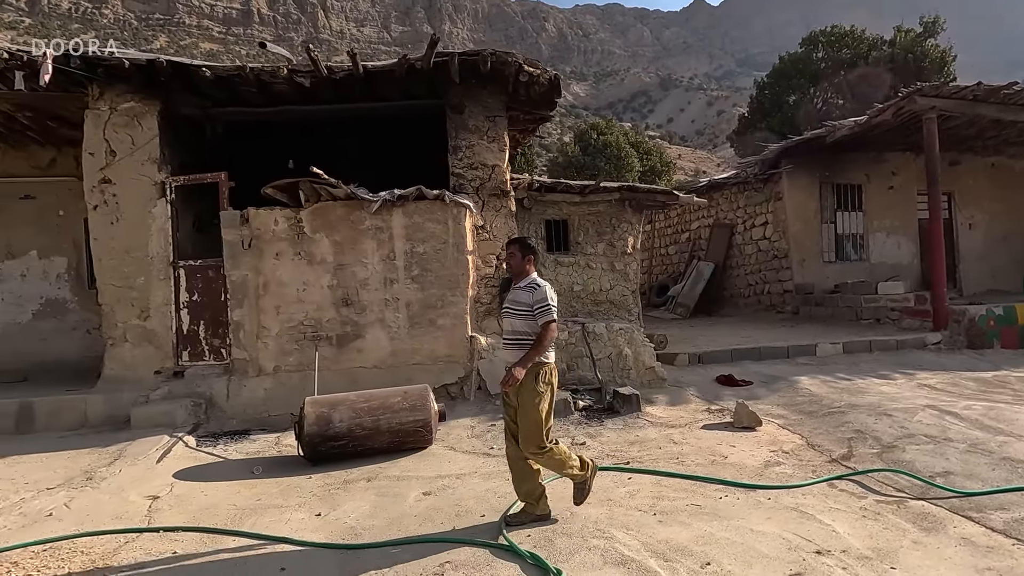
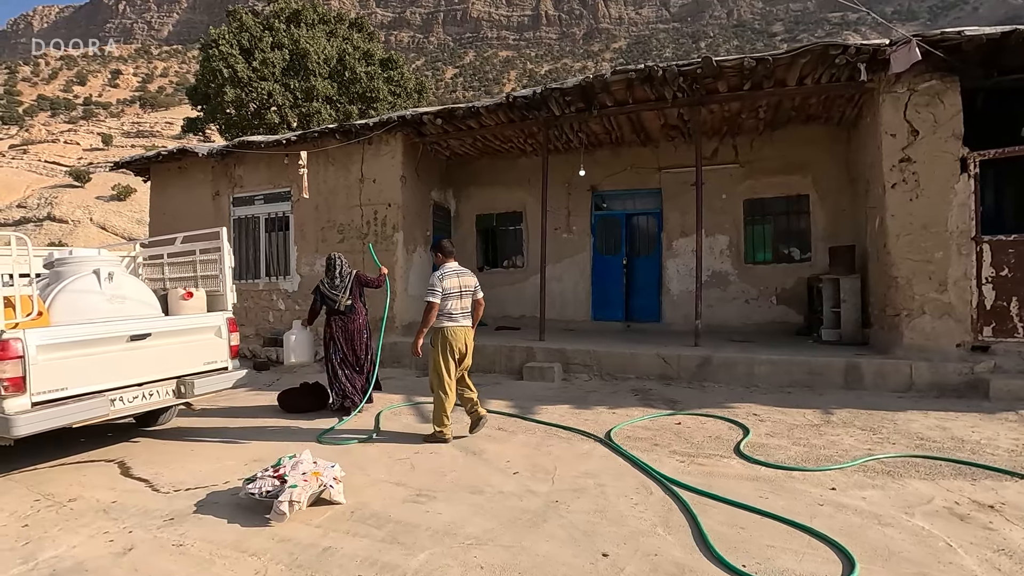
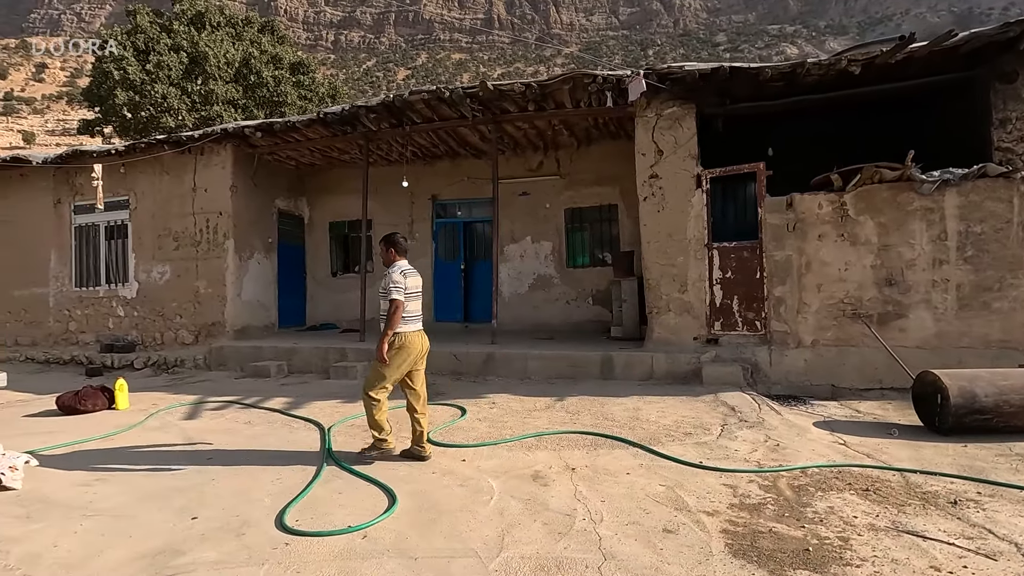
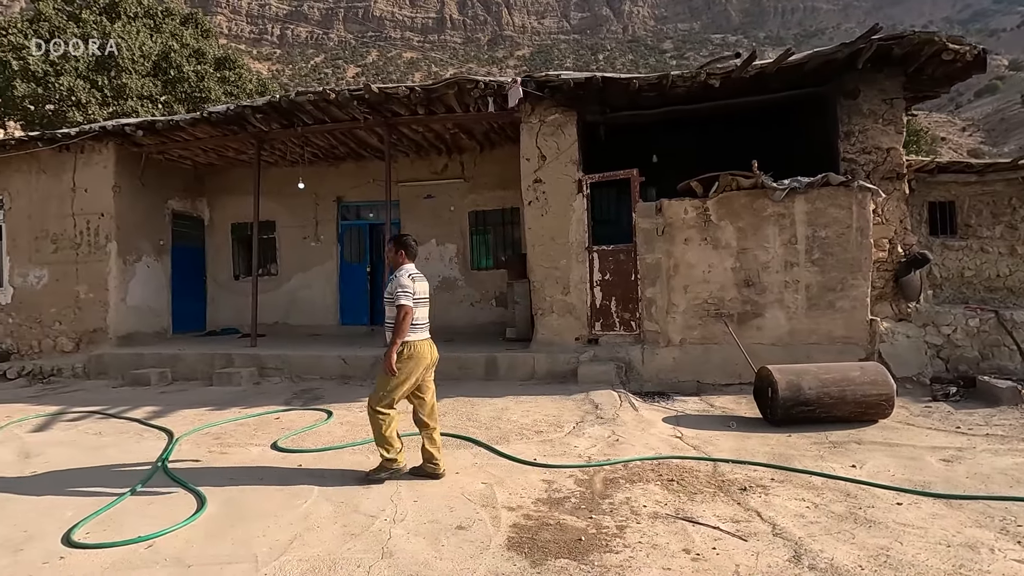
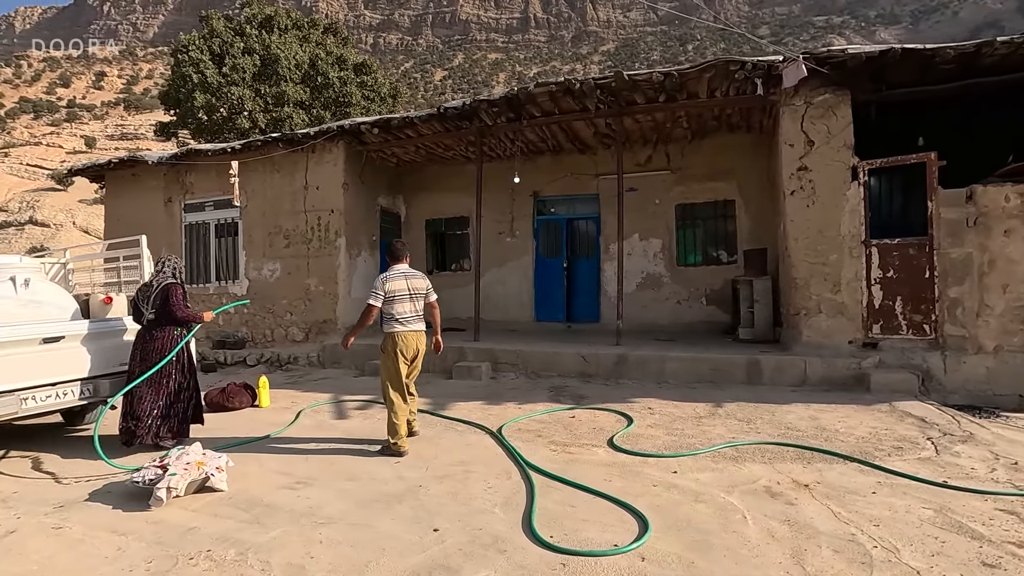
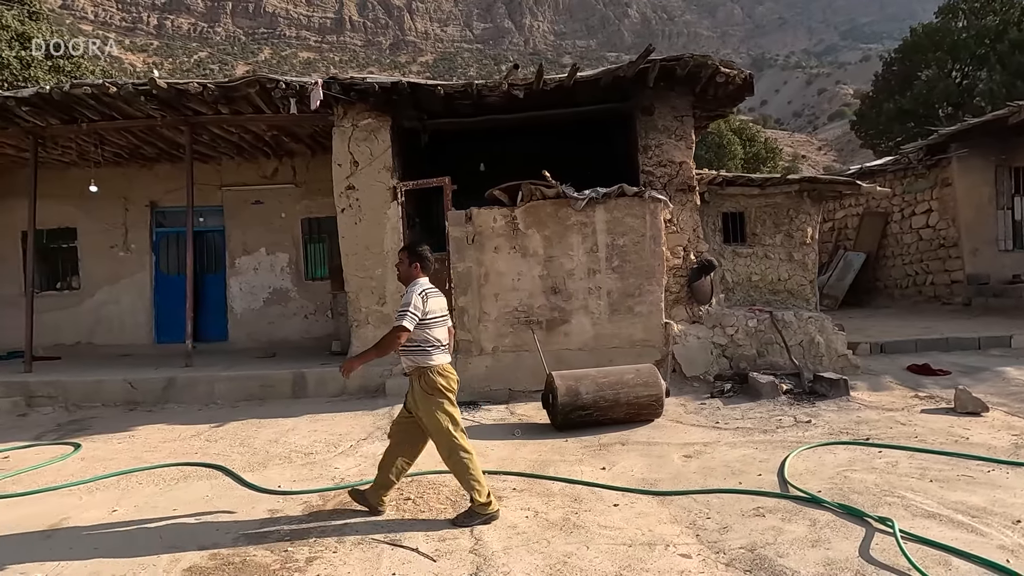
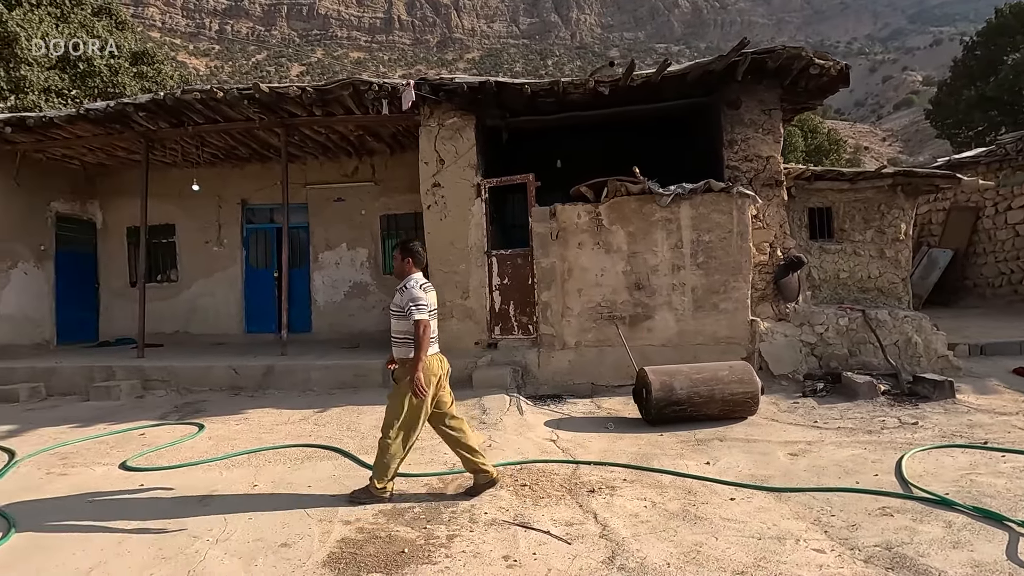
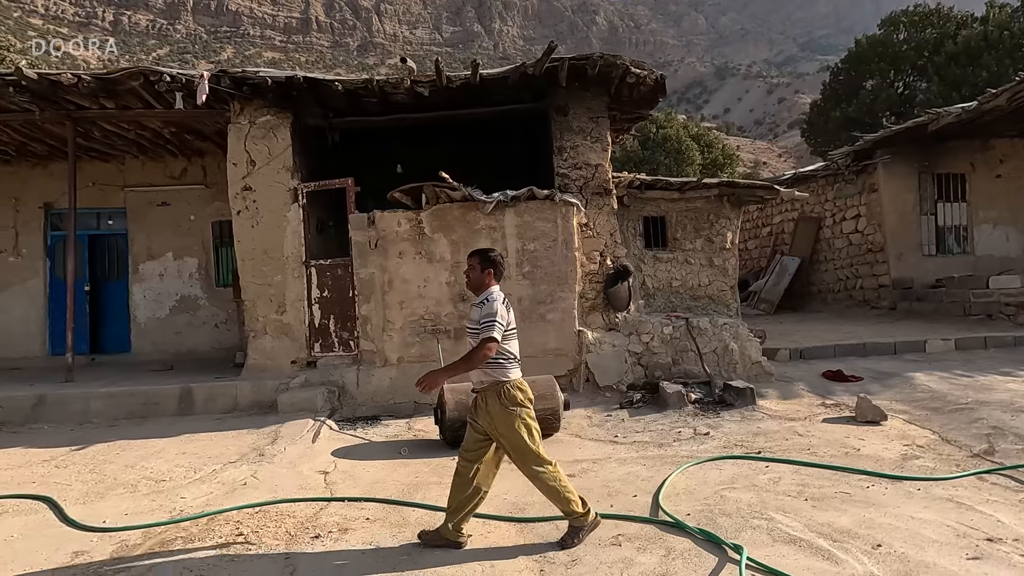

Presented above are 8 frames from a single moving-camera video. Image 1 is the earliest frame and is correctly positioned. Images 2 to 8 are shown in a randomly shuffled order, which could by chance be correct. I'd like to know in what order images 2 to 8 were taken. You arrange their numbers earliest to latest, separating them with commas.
8, 6, 7, 4, 3, 5, 2
